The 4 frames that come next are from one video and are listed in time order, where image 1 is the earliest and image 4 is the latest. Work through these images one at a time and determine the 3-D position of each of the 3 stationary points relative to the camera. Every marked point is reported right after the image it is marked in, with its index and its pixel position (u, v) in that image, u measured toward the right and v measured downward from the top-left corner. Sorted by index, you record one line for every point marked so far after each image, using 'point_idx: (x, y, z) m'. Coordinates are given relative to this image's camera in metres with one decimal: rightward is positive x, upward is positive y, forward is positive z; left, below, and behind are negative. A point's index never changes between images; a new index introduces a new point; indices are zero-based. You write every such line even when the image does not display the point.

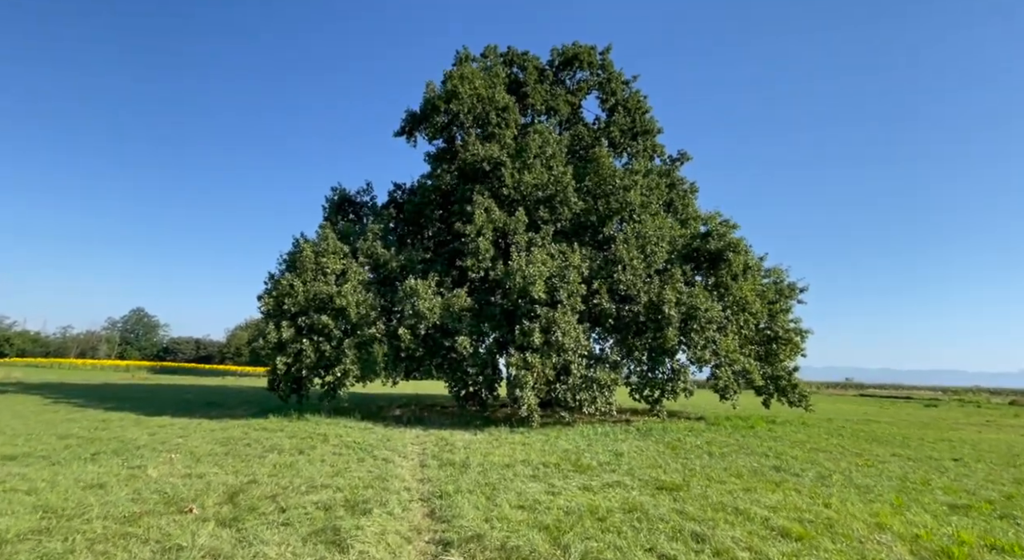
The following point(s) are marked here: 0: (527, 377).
0: (+0.5, -3.2, +18.2) m
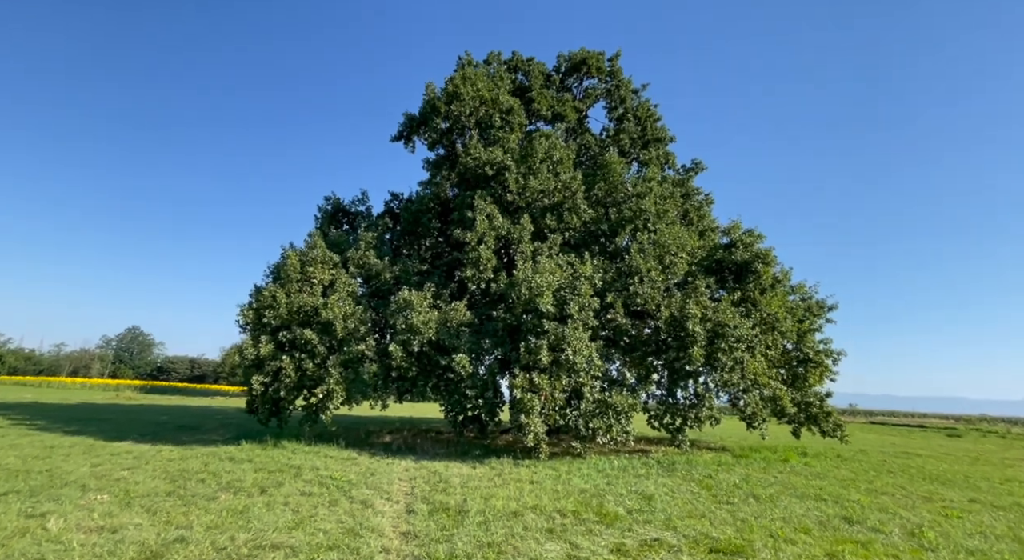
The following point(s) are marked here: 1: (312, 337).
0: (+0.7, -3.6, +16.1) m
1: (-6.7, -1.9, +18.1) m
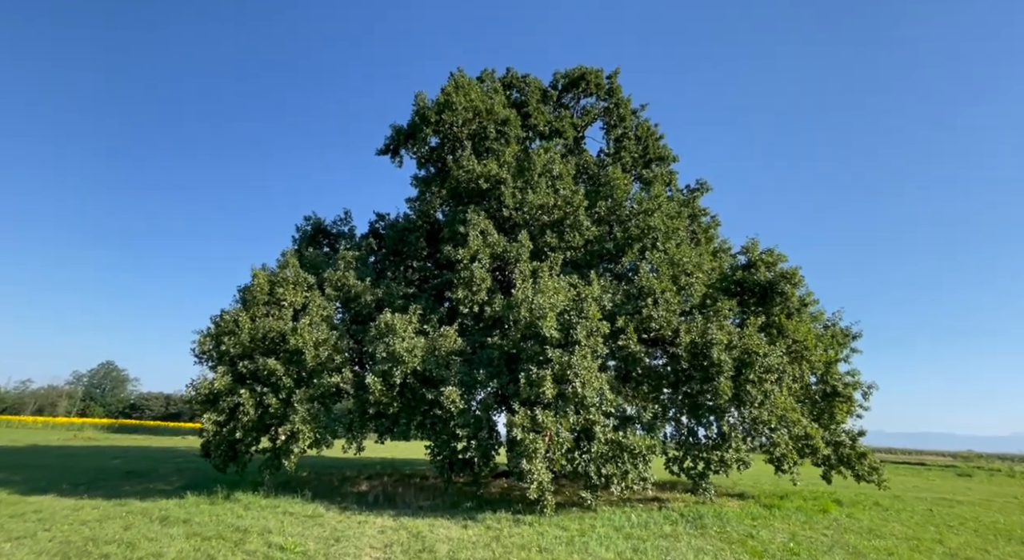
0: (+0.6, -4.1, +13.6) m
1: (-6.7, -2.5, +15.6) m
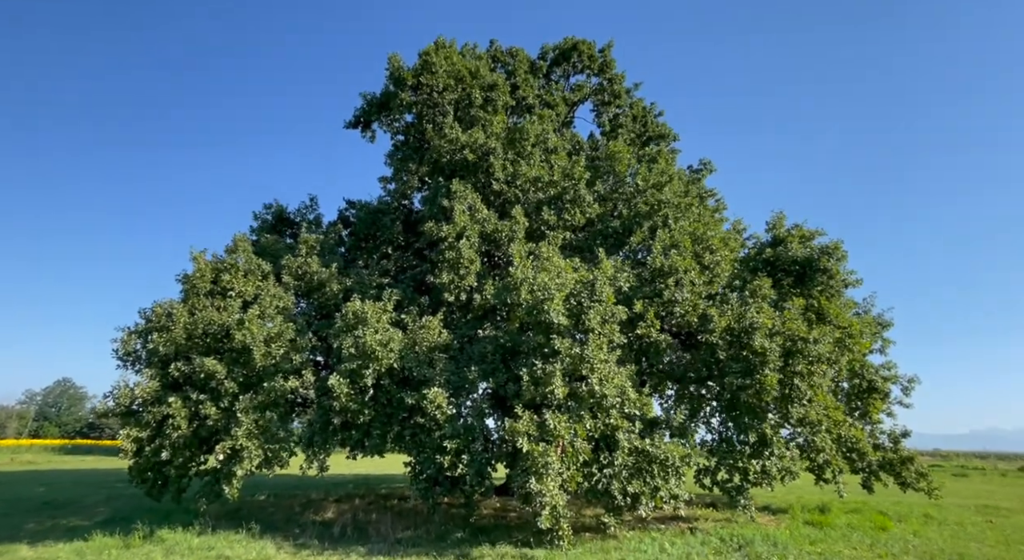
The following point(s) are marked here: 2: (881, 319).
0: (+0.7, -3.5, +10.8) m
1: (-6.8, -2.0, +12.5) m
2: (+12.5, -1.3, +18.6) m
